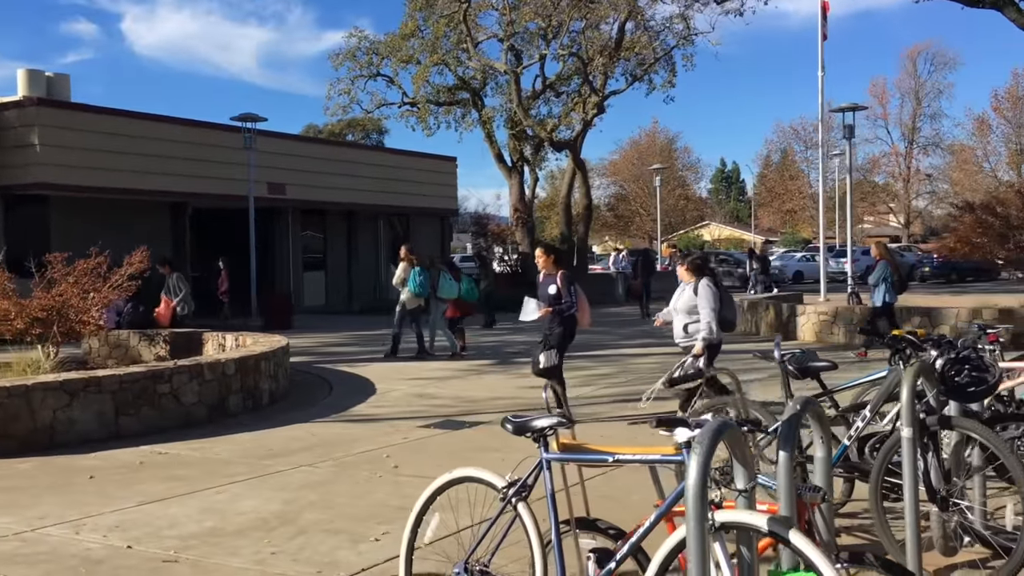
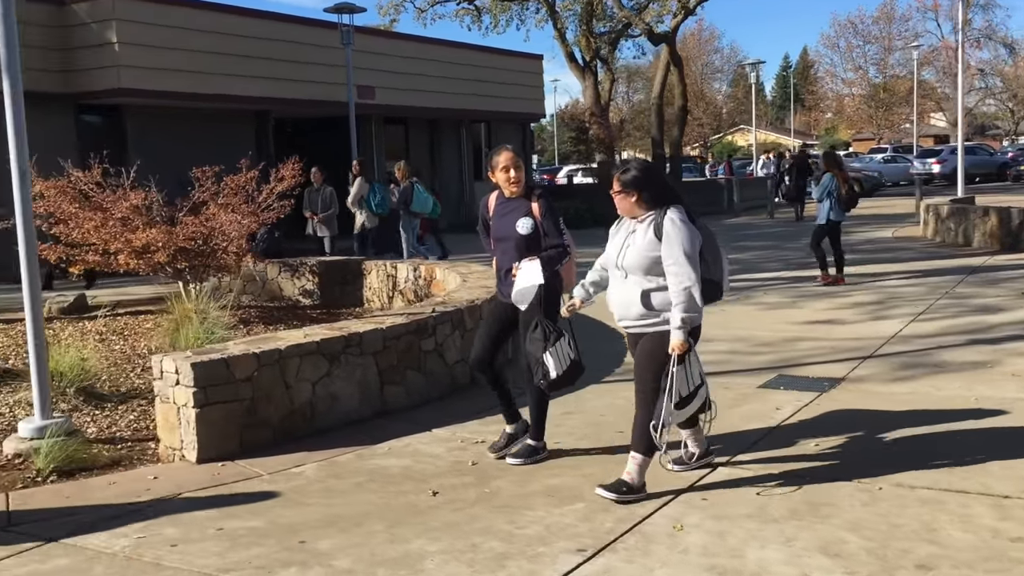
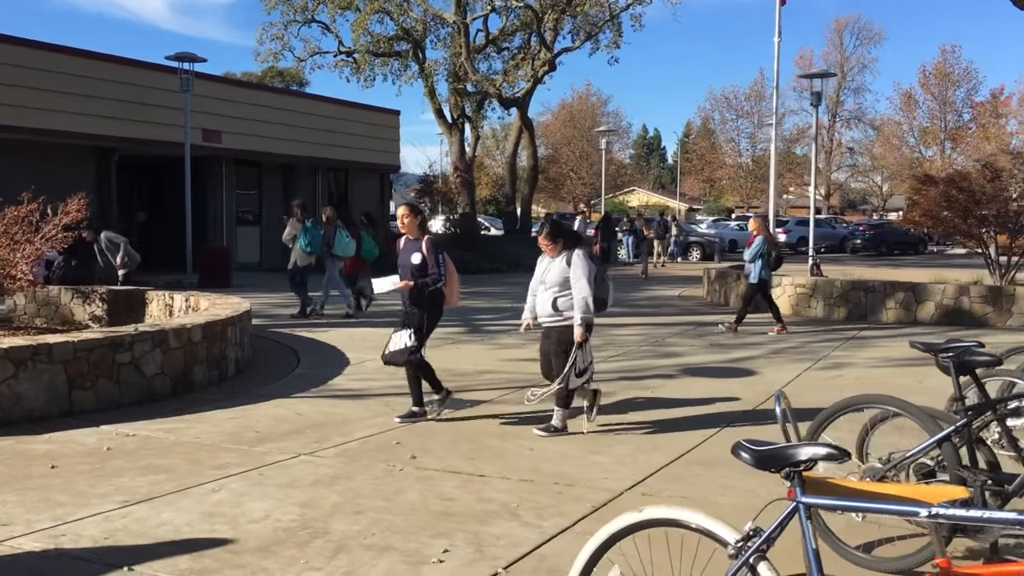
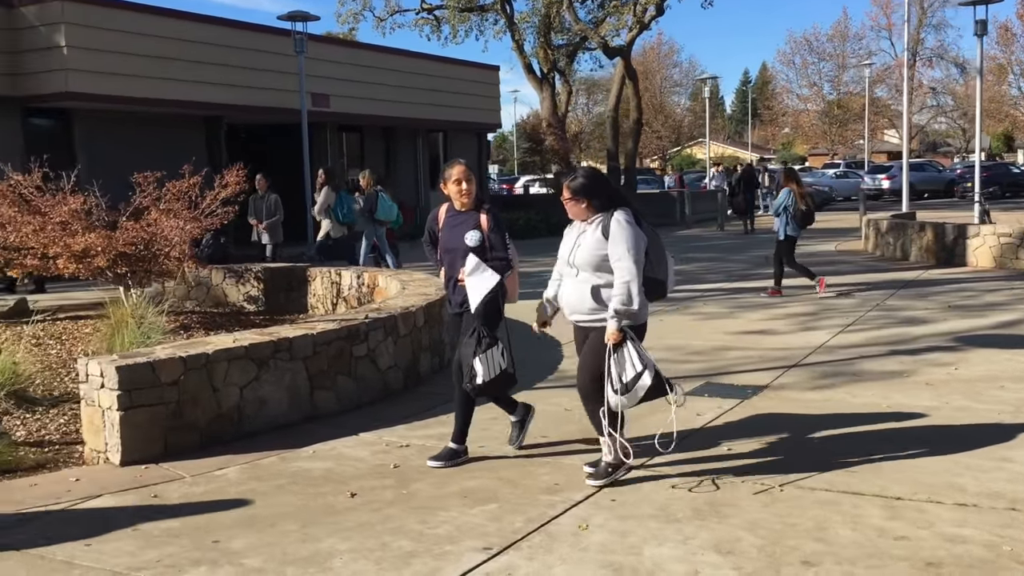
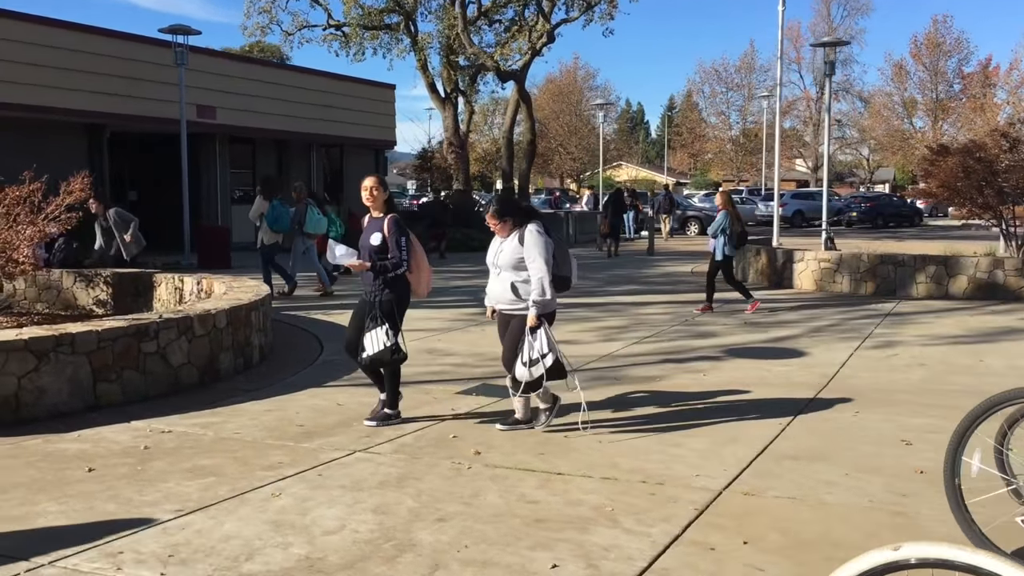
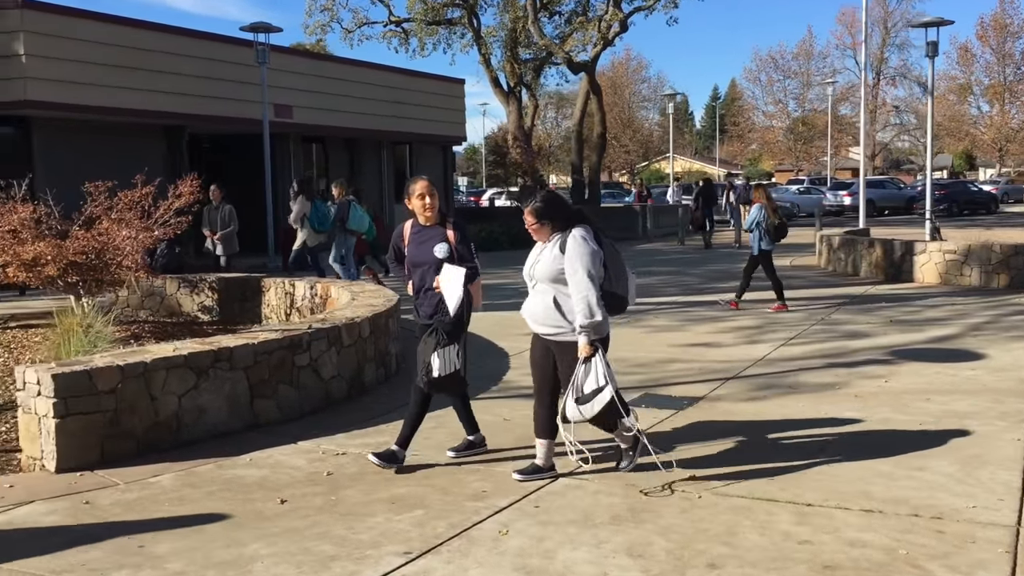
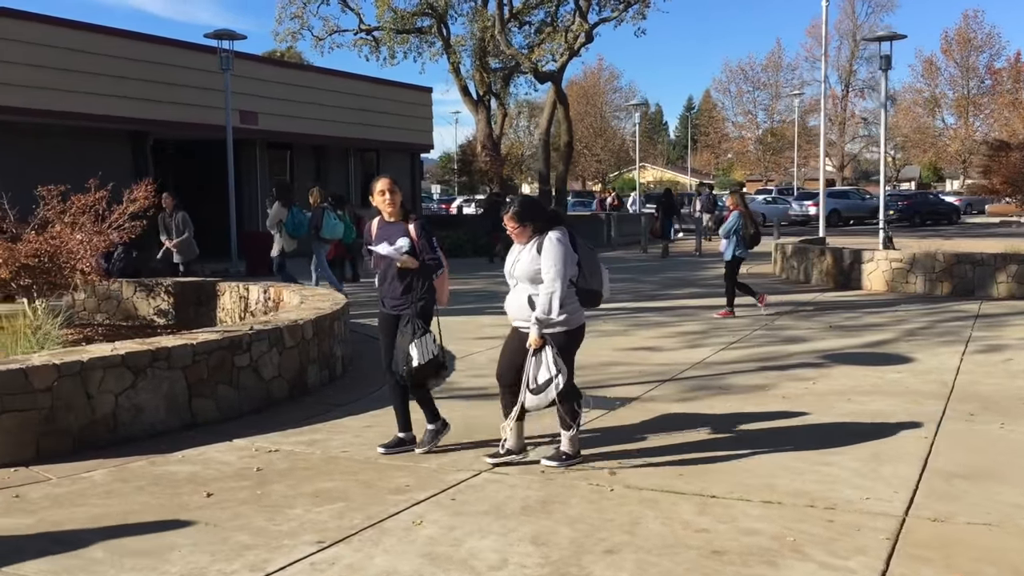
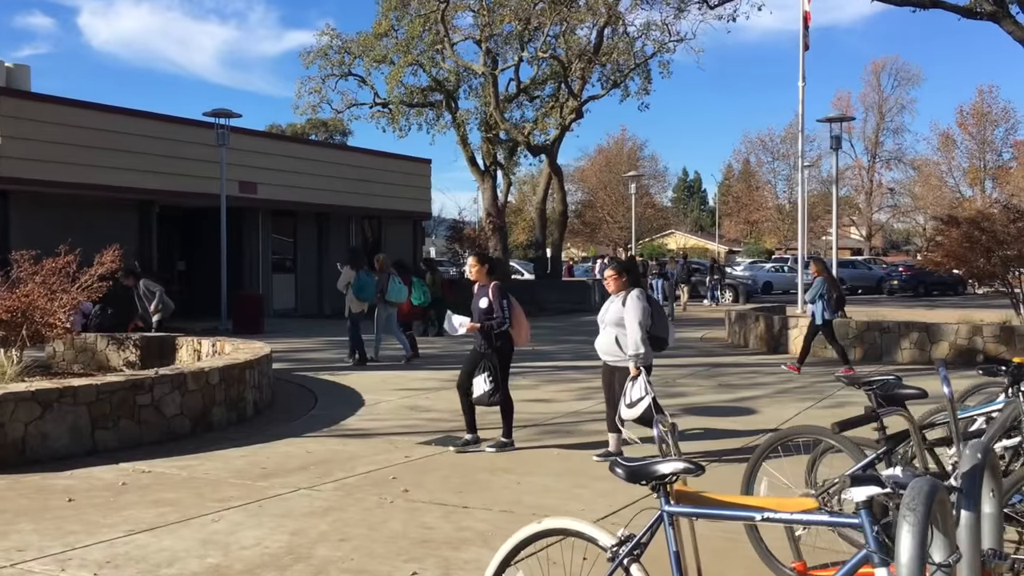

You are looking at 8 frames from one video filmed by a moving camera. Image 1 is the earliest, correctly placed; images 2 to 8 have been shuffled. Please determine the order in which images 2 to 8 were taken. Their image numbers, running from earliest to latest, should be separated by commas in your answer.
8, 3, 5, 7, 6, 4, 2
